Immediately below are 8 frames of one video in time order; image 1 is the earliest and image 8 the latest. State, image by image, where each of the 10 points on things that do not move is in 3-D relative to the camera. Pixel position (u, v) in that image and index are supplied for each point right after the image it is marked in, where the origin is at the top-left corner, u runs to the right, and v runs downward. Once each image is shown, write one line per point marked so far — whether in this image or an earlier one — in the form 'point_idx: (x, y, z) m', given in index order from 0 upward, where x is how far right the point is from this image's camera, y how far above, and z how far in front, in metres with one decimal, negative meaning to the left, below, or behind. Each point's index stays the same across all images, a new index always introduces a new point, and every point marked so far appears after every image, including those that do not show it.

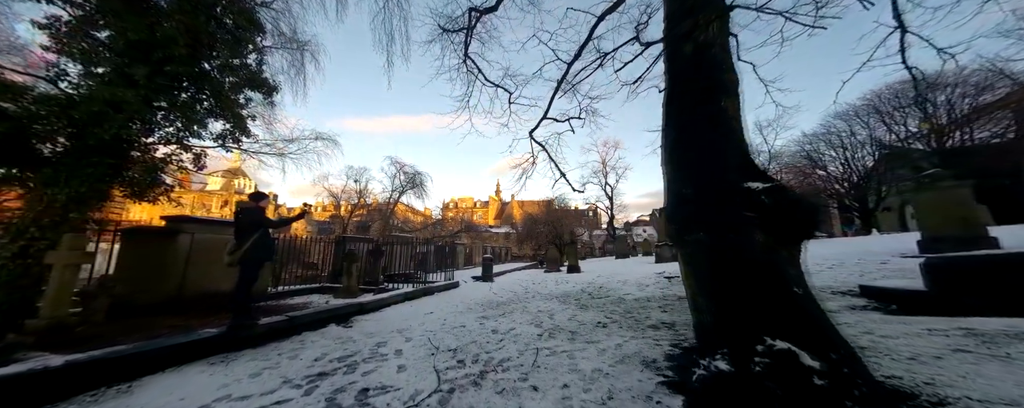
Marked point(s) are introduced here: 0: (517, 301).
0: (+0.1, -2.3, +6.8) m
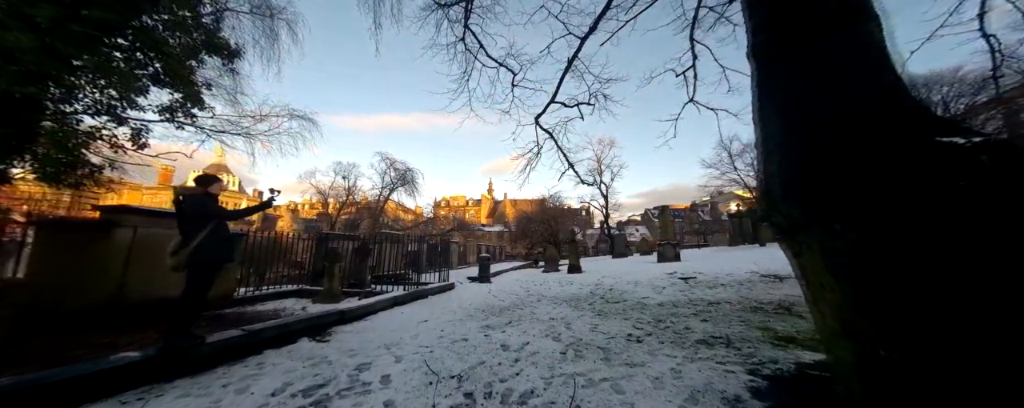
0: (+0.2, -2.1, +6.0) m
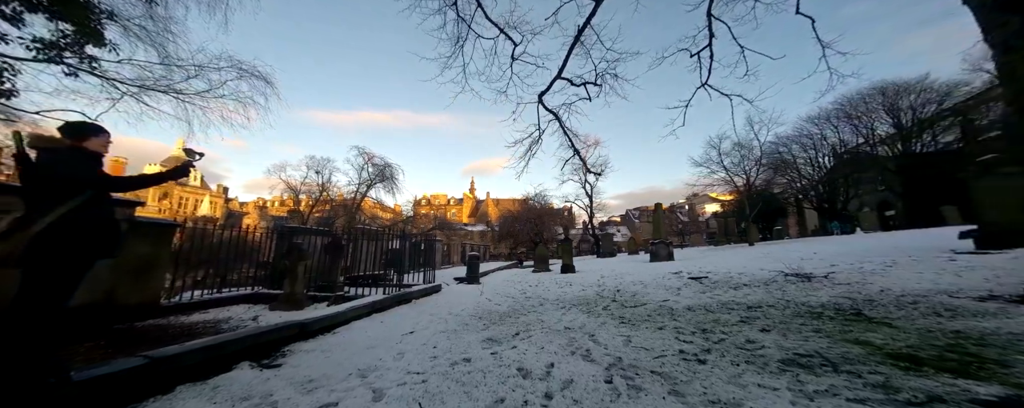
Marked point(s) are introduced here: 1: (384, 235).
0: (+0.2, -1.9, +5.2) m
1: (-3.7, -0.9, +8.4) m
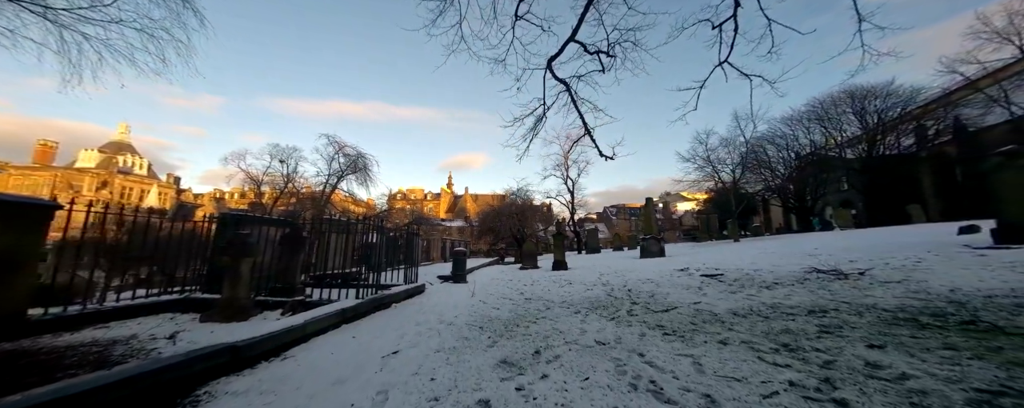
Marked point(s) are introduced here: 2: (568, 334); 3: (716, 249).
0: (+0.3, -1.7, +4.3) m
1: (-3.8, -0.6, +7.2) m
2: (+0.7, -1.5, +3.4) m
3: (+8.9, -2.0, +12.8) m
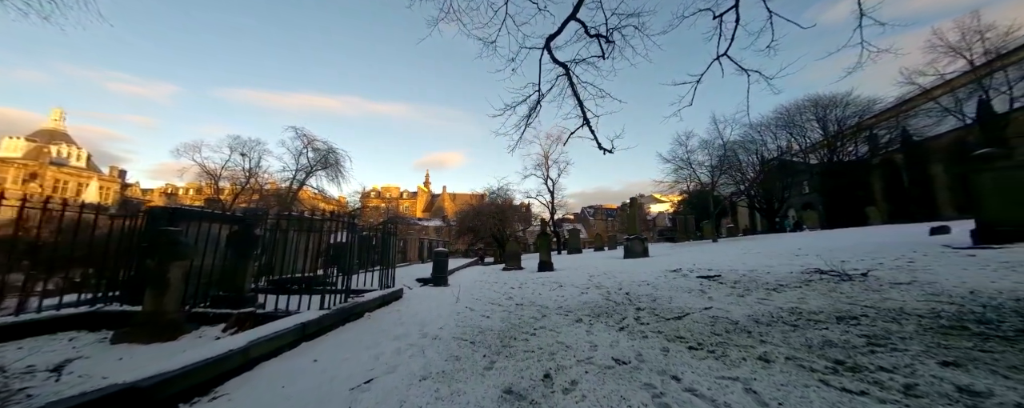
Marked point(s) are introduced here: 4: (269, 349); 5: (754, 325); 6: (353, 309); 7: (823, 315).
0: (+0.2, -1.6, +3.8) m
1: (-4.1, -0.4, +6.3) m
2: (+0.7, -1.5, +2.9) m
3: (+8.2, -2.0, +12.9) m
4: (-2.4, -1.4, +2.9) m
5: (+2.6, -1.3, +3.2) m
6: (-2.4, -1.6, +4.4) m
7: (+3.5, -1.2, +3.3) m
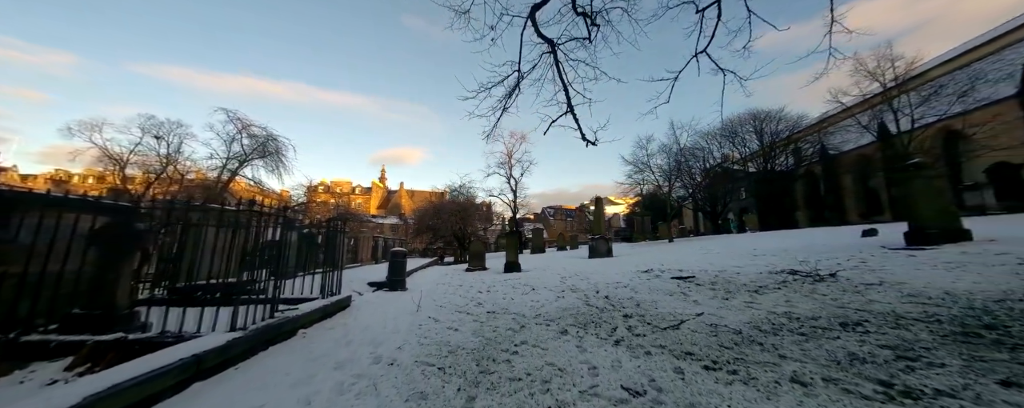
0: (0.0, -1.5, +3.1) m
1: (-4.6, -0.3, +5.1) m
2: (+0.5, -1.4, +2.4) m
3: (+6.7, -2.0, +13.3) m
4: (-2.5, -1.3, +1.9) m
5: (+2.4, -1.3, +2.9) m
6: (-2.7, -1.4, +3.5) m
7: (+3.3, -1.2, +3.1) m
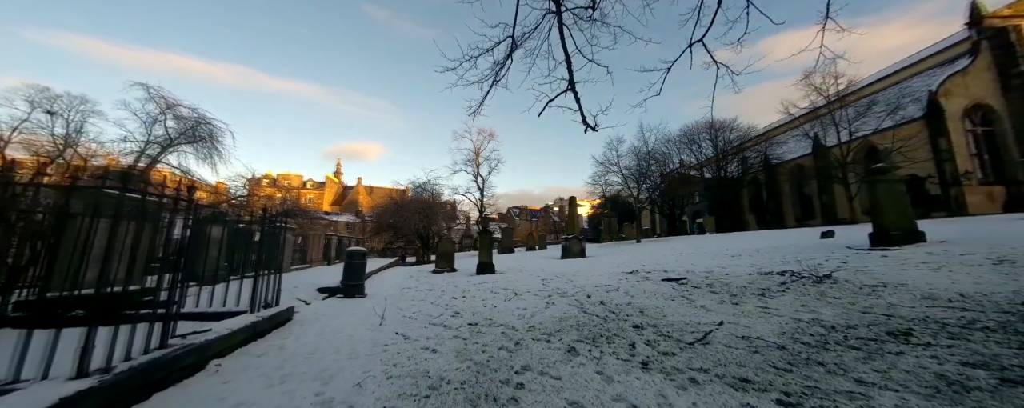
0: (0.0, -1.4, +2.4) m
1: (-4.7, 0.0, +3.8) m
2: (+0.6, -1.3, +1.7) m
3: (+5.4, -2.0, +13.3) m
4: (-2.3, -1.1, +0.9) m
5: (+2.5, -1.2, +2.4) m
6: (-2.7, -1.3, +2.4) m
7: (+3.3, -1.2, +2.7) m
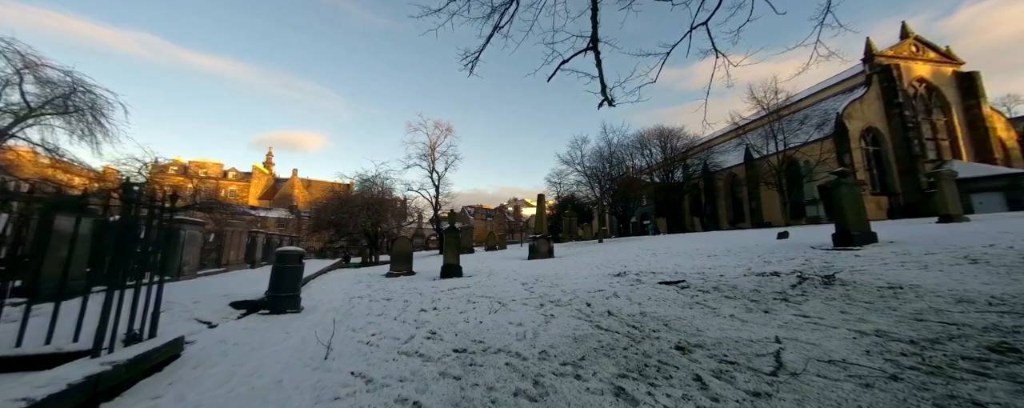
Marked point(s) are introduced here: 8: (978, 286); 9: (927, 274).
0: (+0.3, -1.3, +1.5) m
1: (-4.6, +0.2, +2.1) m
2: (+1.0, -1.2, +0.9) m
3: (+3.9, -2.0, +13.0) m
4: (-1.8, -0.9, -0.4) m
5: (+2.7, -1.1, +1.9) m
6: (-2.4, -1.1, +1.0) m
7: (+3.4, -1.1, +2.3) m
8: (+5.5, -1.0, +3.4) m
9: (+5.9, -1.0, +4.1) m
